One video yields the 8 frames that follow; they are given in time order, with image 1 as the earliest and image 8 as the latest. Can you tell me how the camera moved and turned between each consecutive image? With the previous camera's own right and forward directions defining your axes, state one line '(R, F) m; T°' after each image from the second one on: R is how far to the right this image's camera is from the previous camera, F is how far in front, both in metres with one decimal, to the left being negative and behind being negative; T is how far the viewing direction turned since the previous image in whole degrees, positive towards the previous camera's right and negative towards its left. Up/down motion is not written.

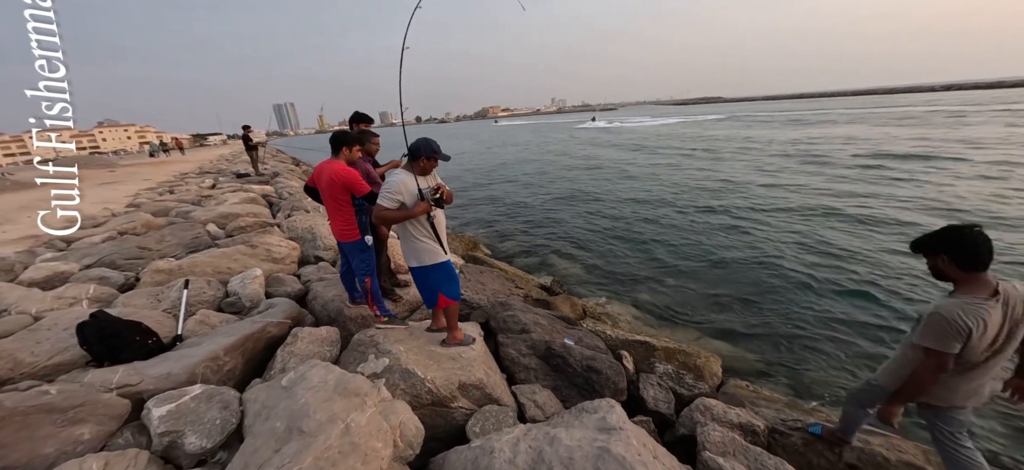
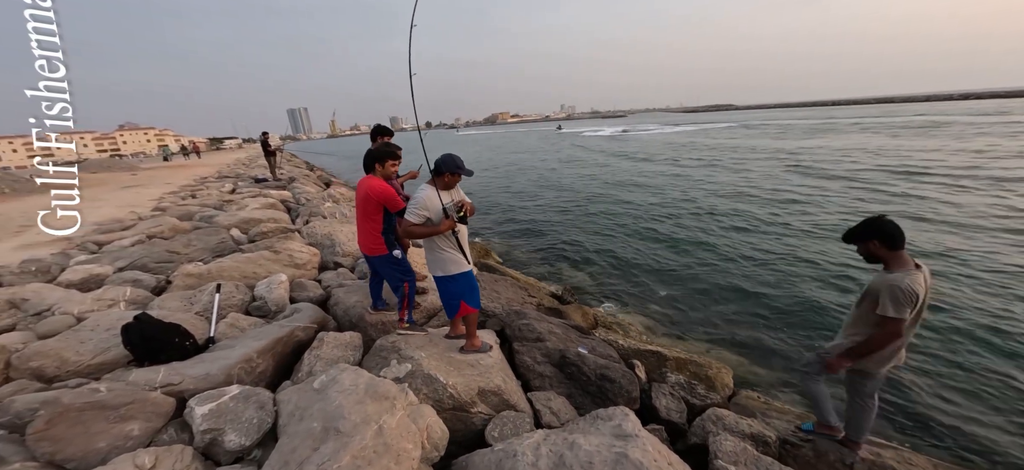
(-0.1, -0.1) m; -1°
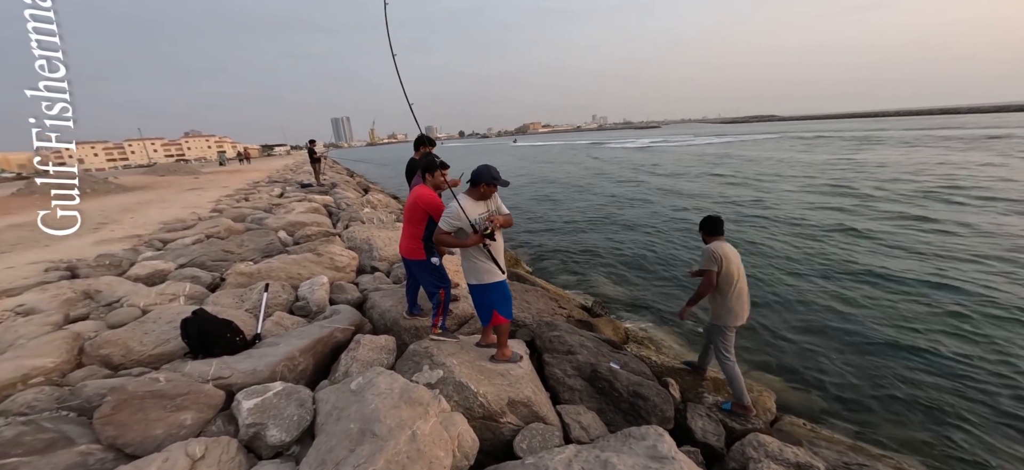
(0.0, 0.0) m; -5°
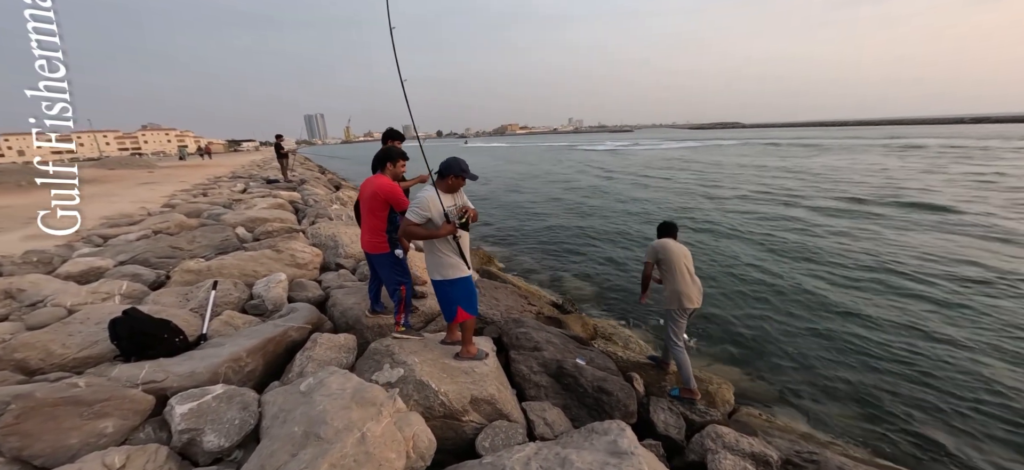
(+0.1, +0.1) m; +4°
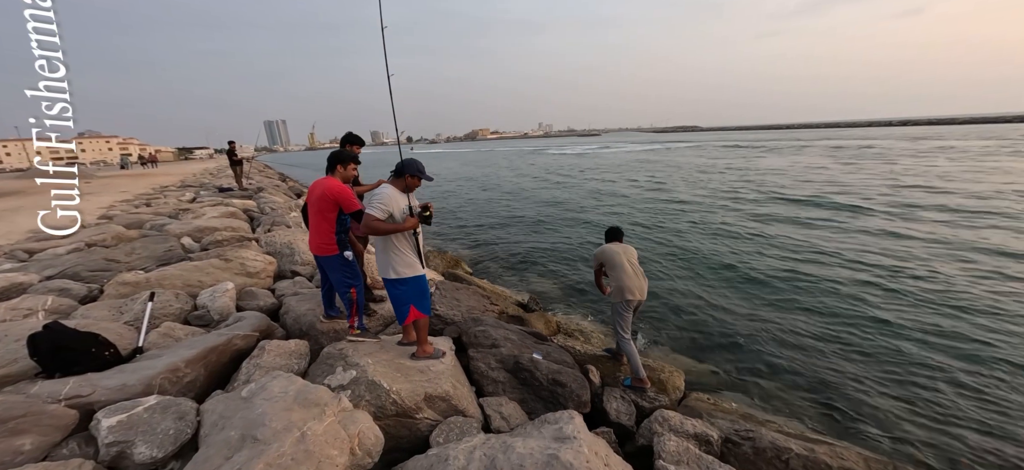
(+0.2, -0.1) m; +4°
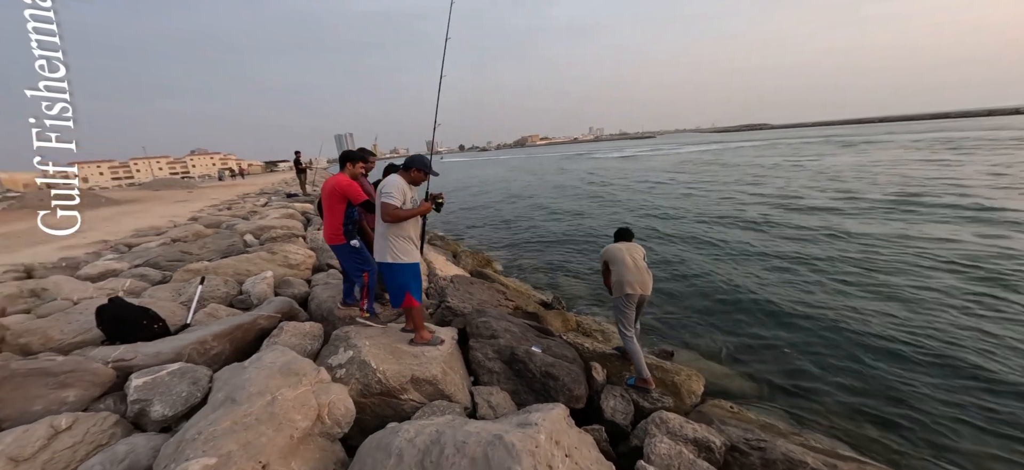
(+0.5, +0.1) m; -8°
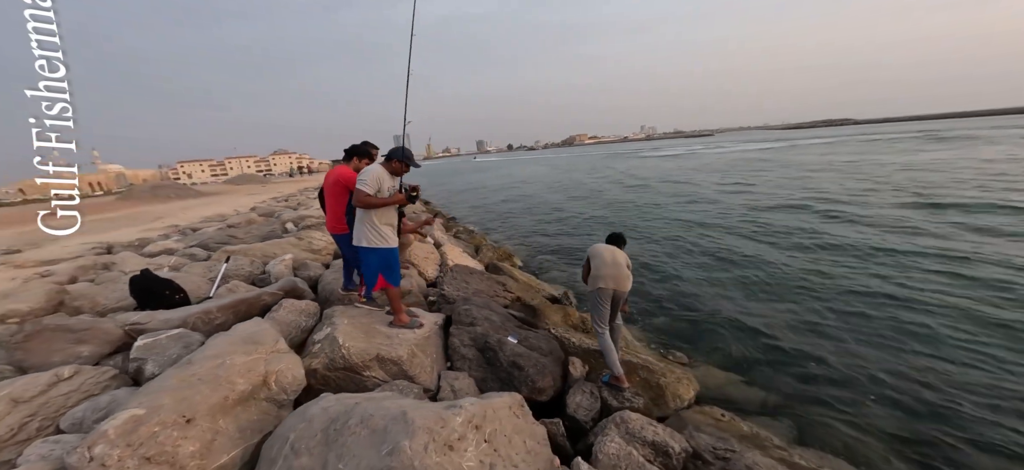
(+0.6, +0.1) m; -7°
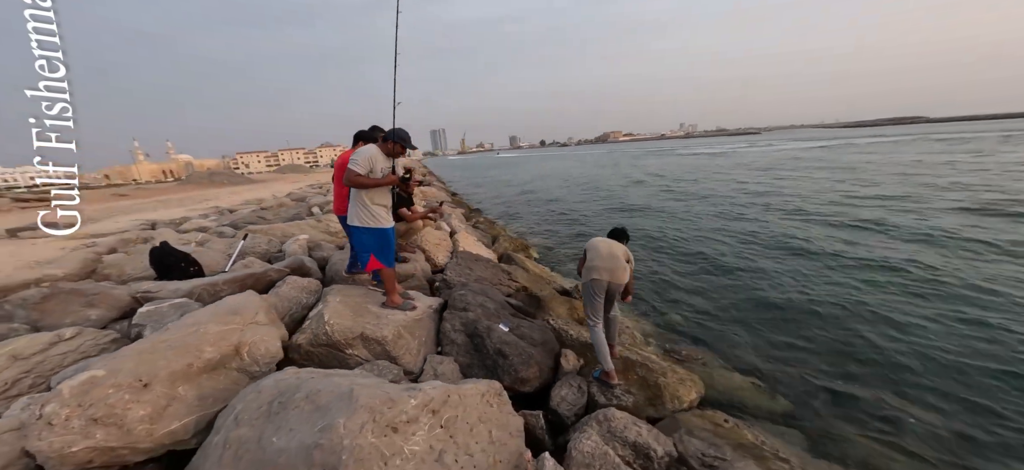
(+0.3, +0.2) m; -5°
